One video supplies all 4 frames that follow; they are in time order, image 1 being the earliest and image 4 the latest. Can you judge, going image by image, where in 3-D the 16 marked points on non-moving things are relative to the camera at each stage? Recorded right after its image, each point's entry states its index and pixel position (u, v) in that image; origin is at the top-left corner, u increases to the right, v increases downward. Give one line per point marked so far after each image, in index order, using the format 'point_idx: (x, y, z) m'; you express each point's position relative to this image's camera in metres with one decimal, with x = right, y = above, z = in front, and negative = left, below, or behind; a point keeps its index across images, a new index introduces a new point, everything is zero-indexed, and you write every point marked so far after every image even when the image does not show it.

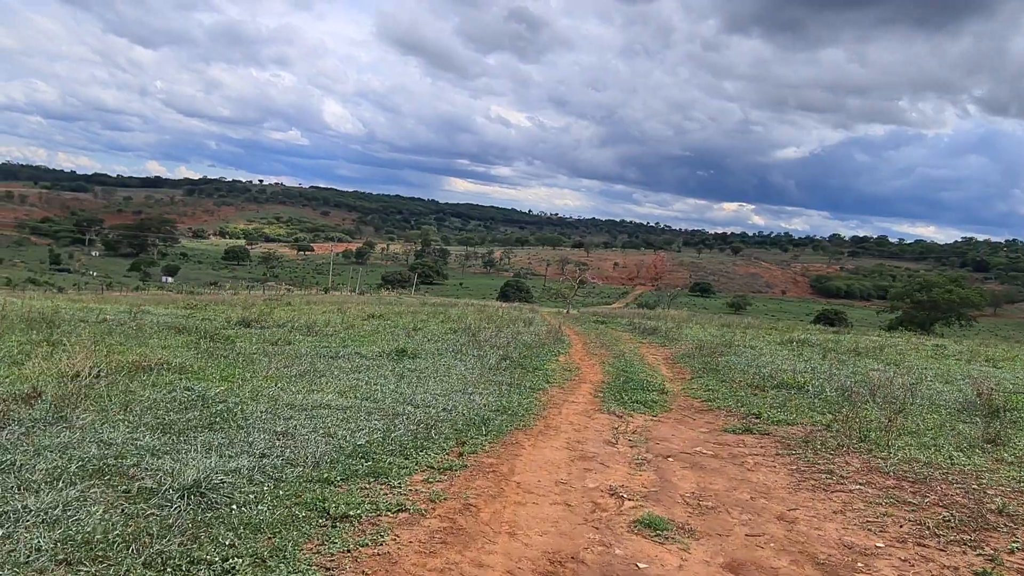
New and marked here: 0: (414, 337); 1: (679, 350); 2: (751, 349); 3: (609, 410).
0: (-2.4, -1.2, +18.0) m
1: (+4.4, -1.6, +19.6) m
2: (+6.4, -1.6, +19.6) m
3: (+1.3, -1.7, +10.1) m
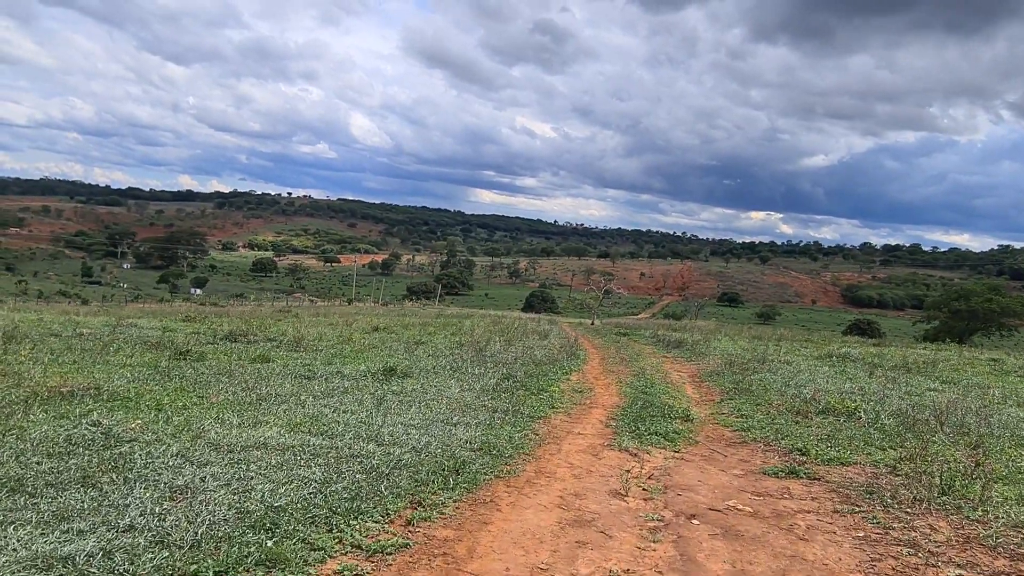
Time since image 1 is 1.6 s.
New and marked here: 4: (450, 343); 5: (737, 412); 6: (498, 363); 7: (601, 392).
0: (-2.2, -1.4, +16.3) m
1: (+4.7, -1.9, +17.7) m
2: (+6.6, -1.9, +17.6) m
3: (+1.2, -1.8, +8.3) m
4: (-1.6, -1.5, +19.4) m
5: (+3.5, -1.9, +11.3) m
6: (-0.3, -1.5, +15.0) m
7: (+1.5, -1.8, +12.6) m
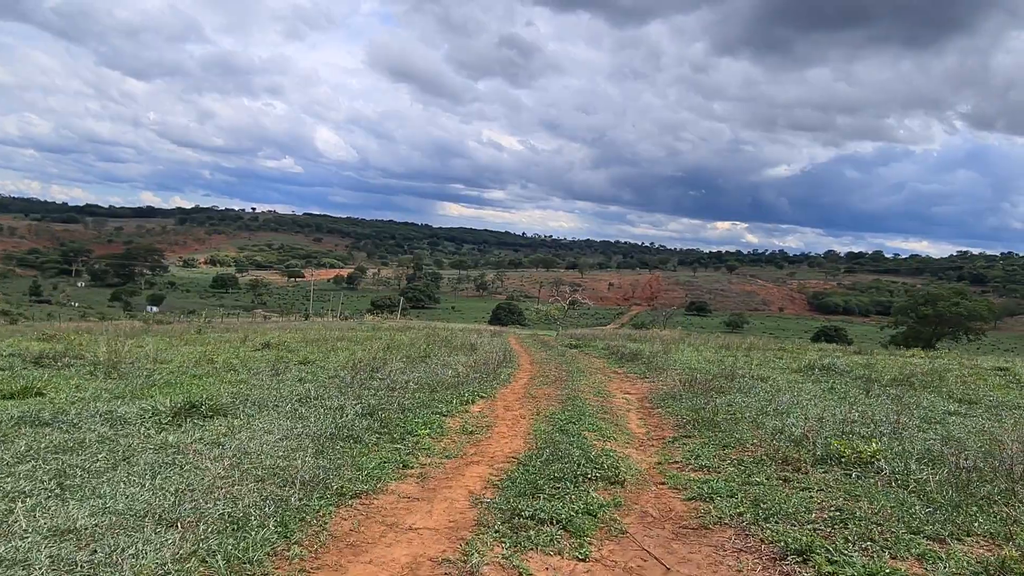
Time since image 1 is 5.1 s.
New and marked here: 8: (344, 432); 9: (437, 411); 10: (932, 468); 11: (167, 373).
0: (-4.0, -1.5, +12.4) m
1: (+2.8, -1.8, +13.9) m
2: (+4.7, -1.8, +13.9) m
3: (-0.3, -1.6, +4.4) m
4: (-3.6, -1.6, +15.4) m
5: (+1.9, -1.8, +7.6) m
6: (-2.0, -1.5, +11.0) m
7: (-0.1, -1.7, +8.8) m
8: (-1.8, -1.5, +8.0) m
9: (-1.0, -1.6, +9.7) m
10: (+4.0, -1.7, +7.0) m
11: (-5.6, -1.4, +12.1) m
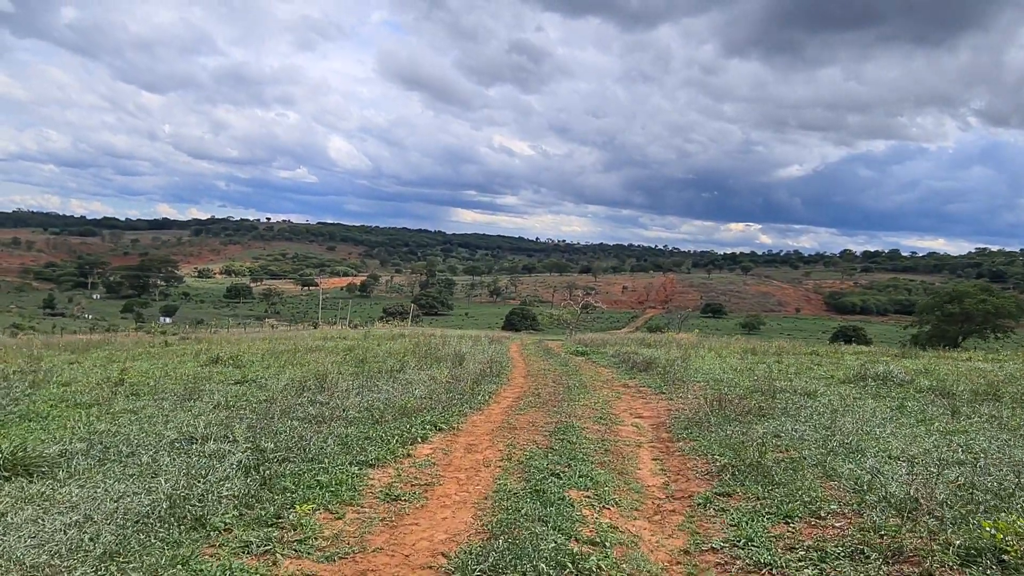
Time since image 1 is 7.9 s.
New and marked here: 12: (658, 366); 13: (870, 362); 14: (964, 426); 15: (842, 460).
0: (-4.3, -1.5, +9.5) m
1: (+2.5, -1.7, +10.9) m
2: (+4.5, -1.7, +10.9) m
3: (-0.7, -1.5, +1.5) m
4: (-3.8, -1.6, +12.5) m
5: (+1.5, -1.7, +4.6) m
6: (-2.4, -1.5, +8.1) m
7: (-0.5, -1.6, +5.8) m
8: (-2.2, -1.5, +5.1) m
9: (-1.3, -1.6, +6.8) m
10: (+3.6, -1.5, +4.0) m
11: (-5.9, -1.4, +9.3) m
12: (+3.4, -1.8, +17.1) m
13: (+9.9, -2.0, +20.0) m
14: (+5.5, -1.6, +9.0) m
15: (+3.1, -1.6, +7.0) m
